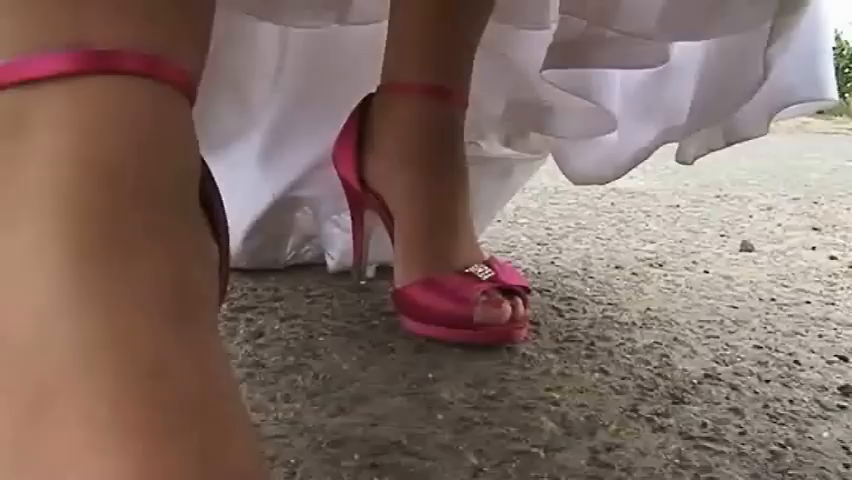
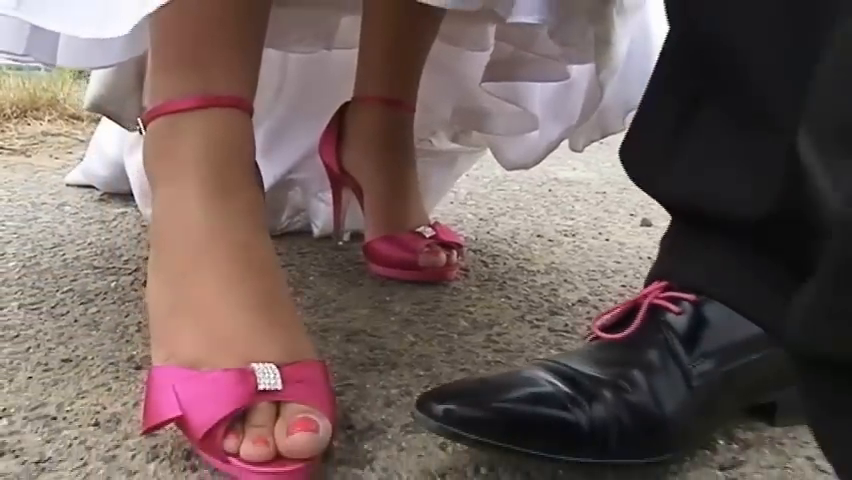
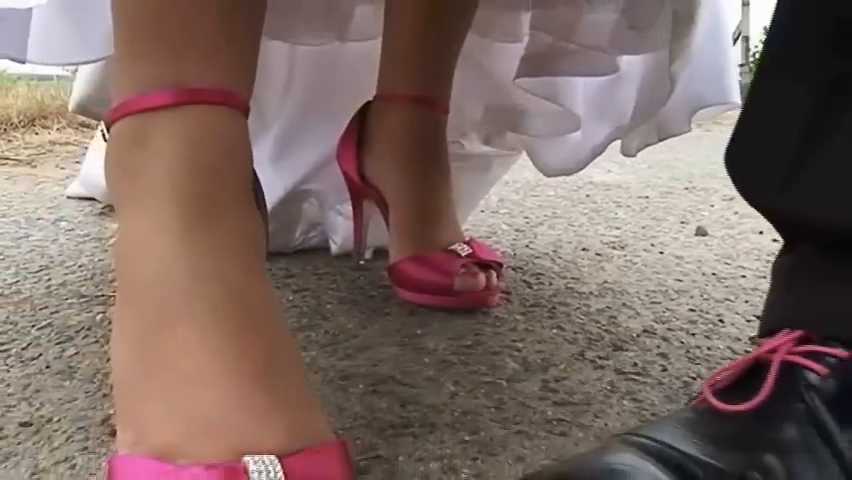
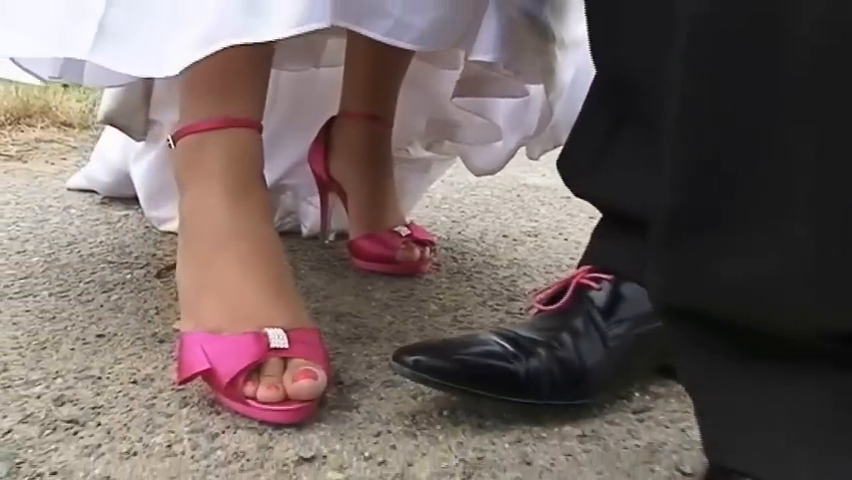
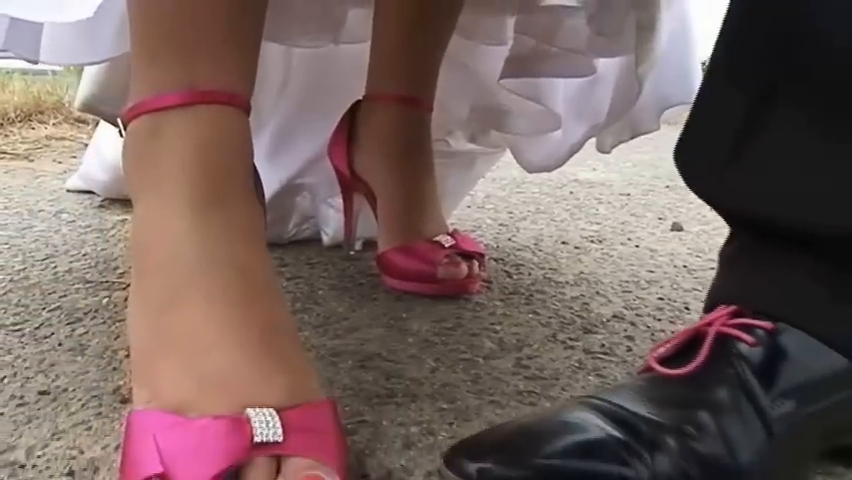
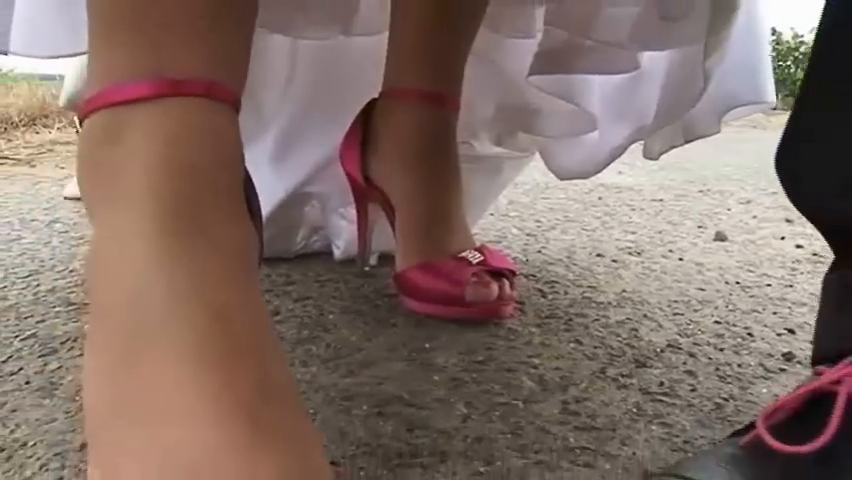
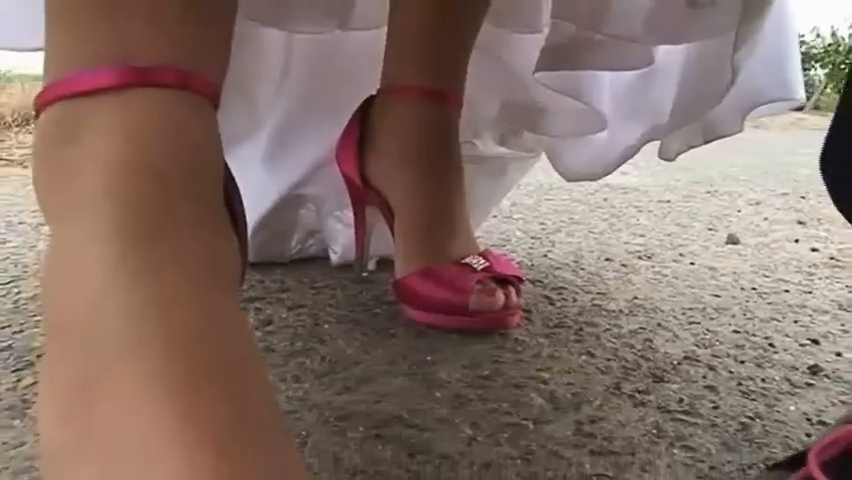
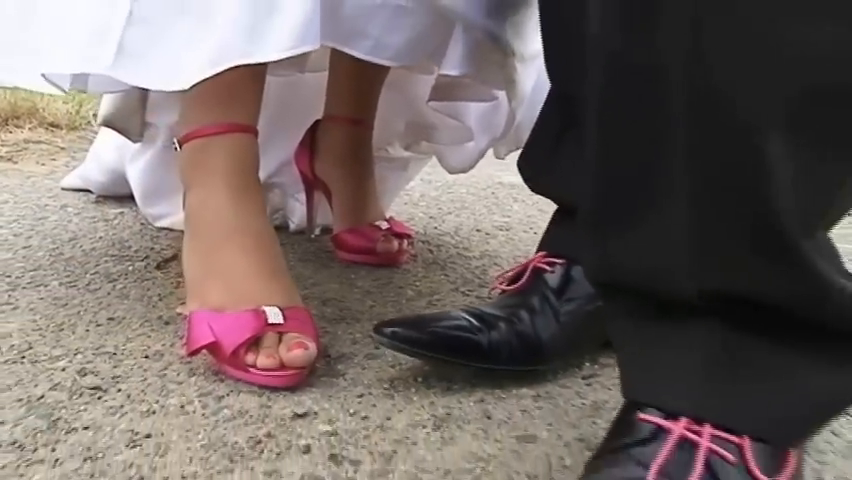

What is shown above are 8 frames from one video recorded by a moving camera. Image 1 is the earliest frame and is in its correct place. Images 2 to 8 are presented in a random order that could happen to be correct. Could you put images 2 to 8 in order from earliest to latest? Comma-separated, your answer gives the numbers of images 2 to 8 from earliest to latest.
7, 6, 3, 5, 2, 4, 8
